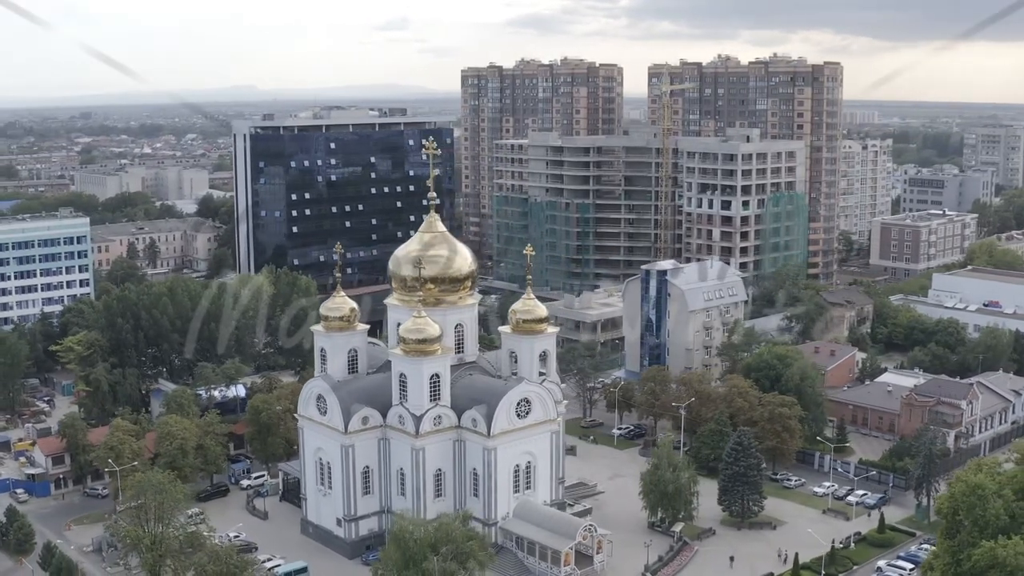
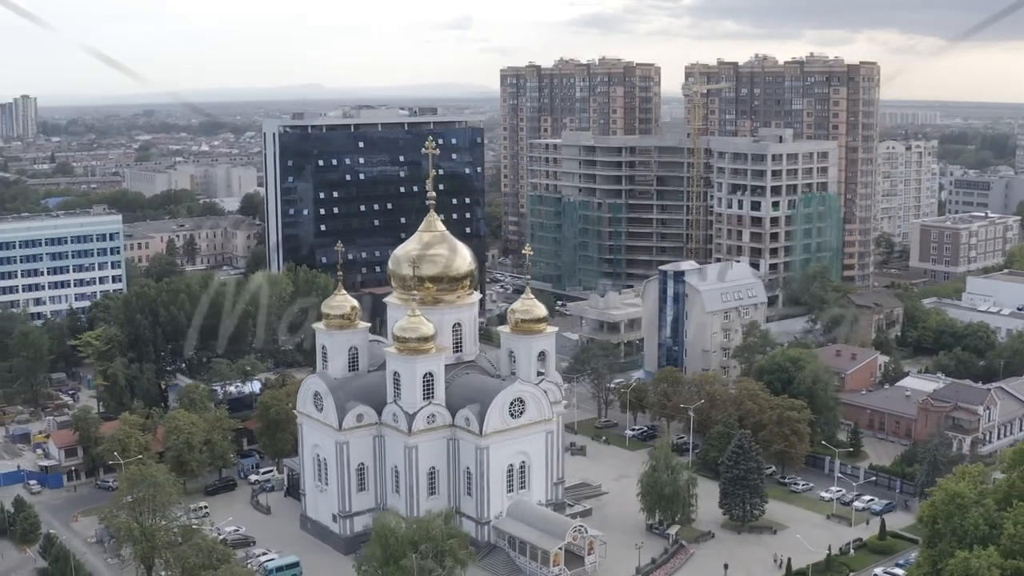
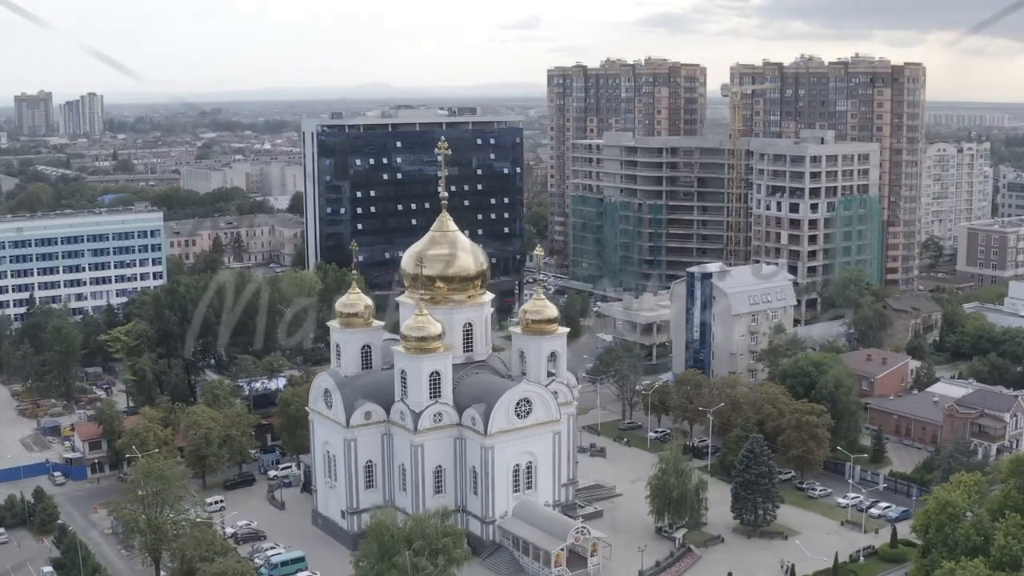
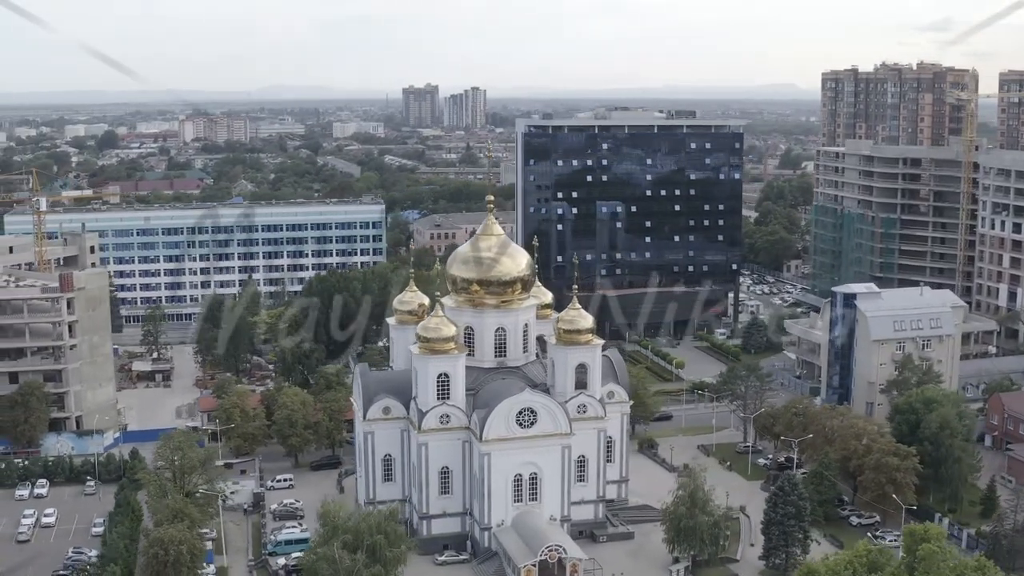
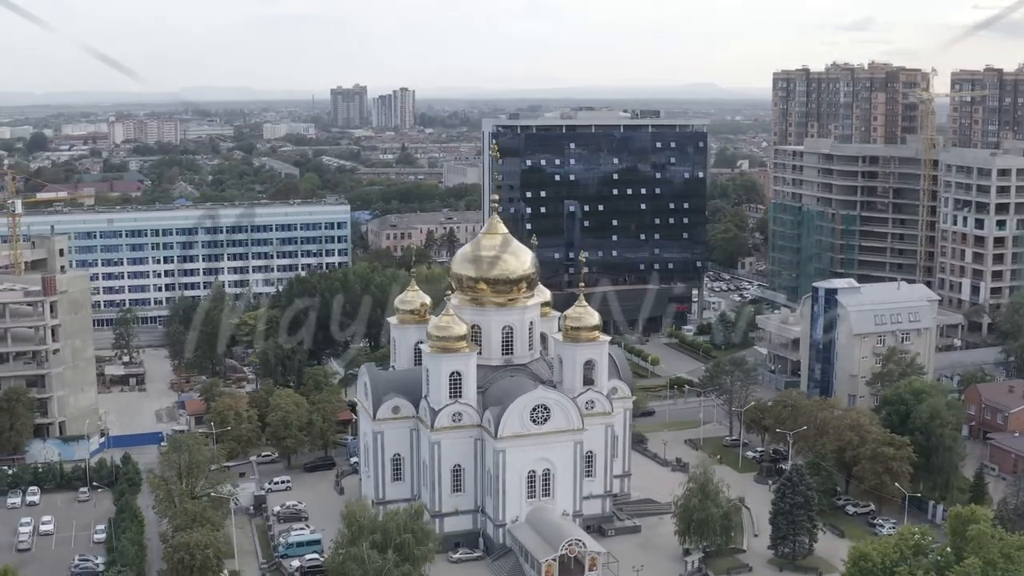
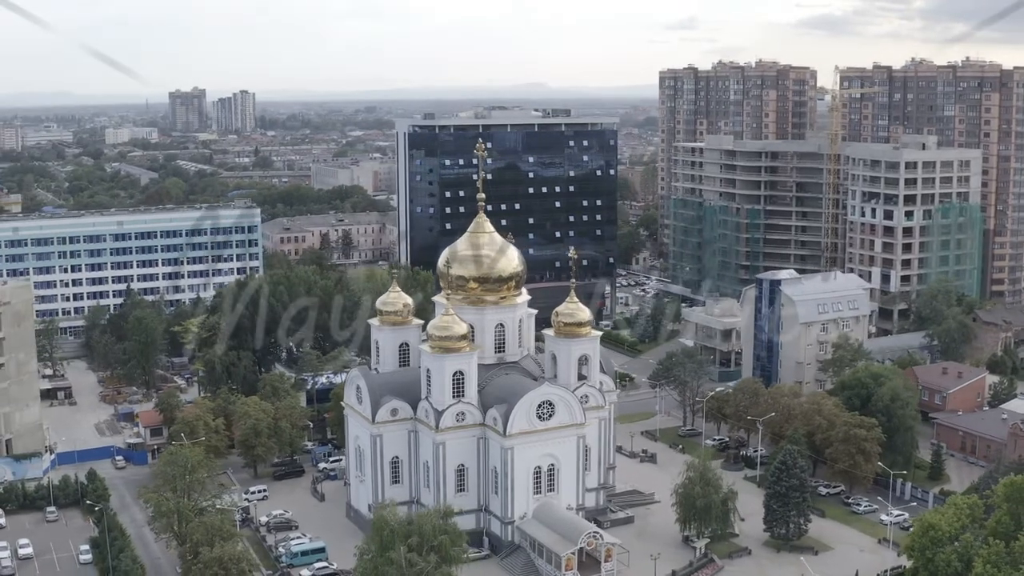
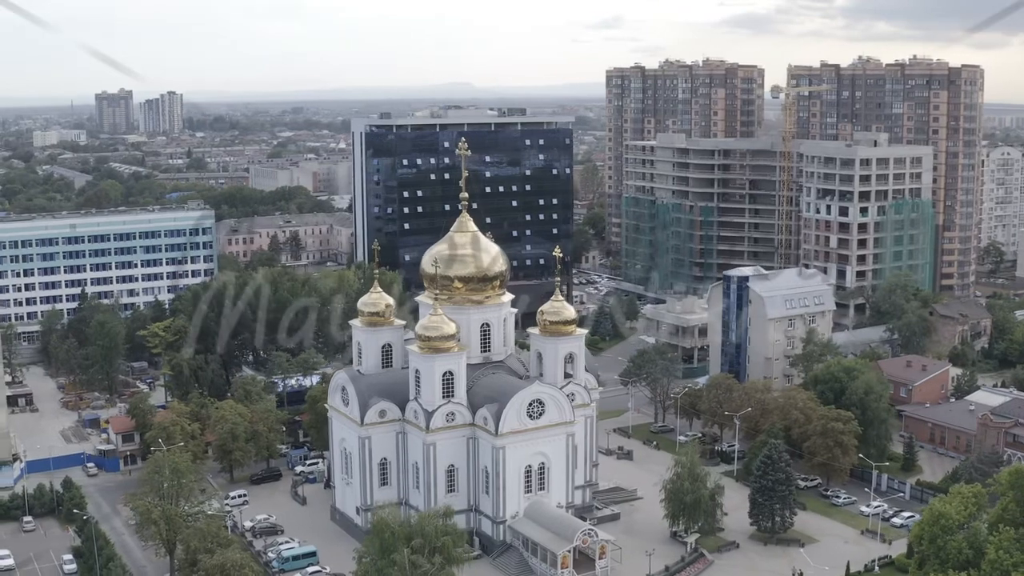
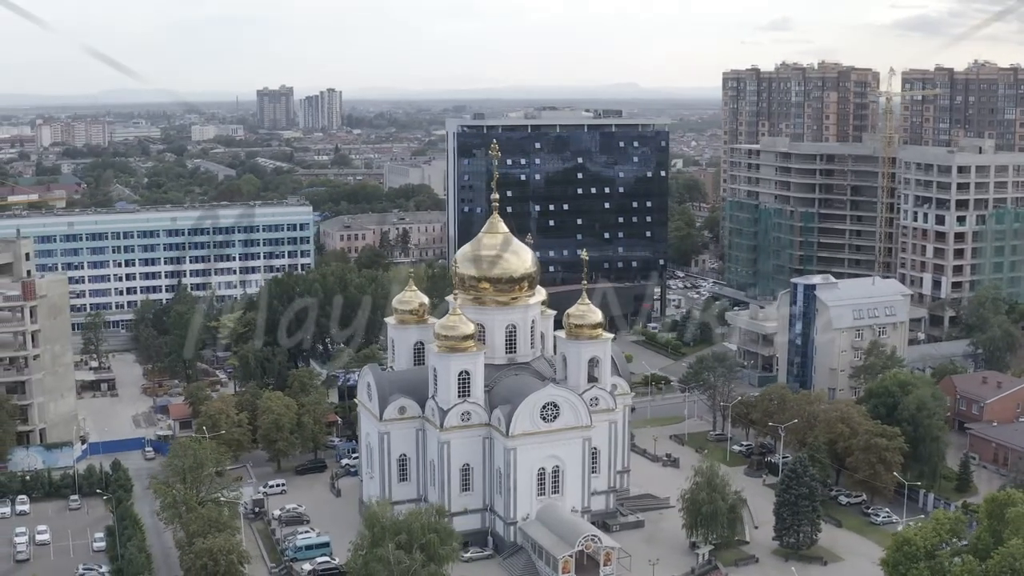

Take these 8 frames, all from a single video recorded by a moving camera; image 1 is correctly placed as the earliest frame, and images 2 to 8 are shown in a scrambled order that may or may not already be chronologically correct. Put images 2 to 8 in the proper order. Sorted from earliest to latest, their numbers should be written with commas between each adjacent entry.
2, 3, 7, 6, 8, 5, 4
